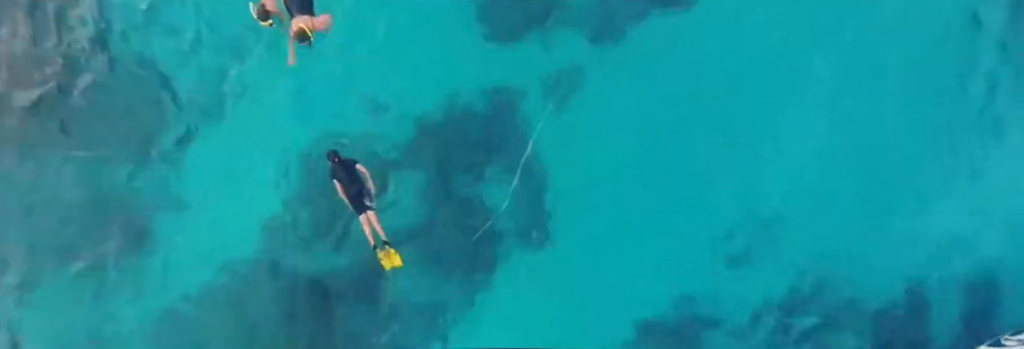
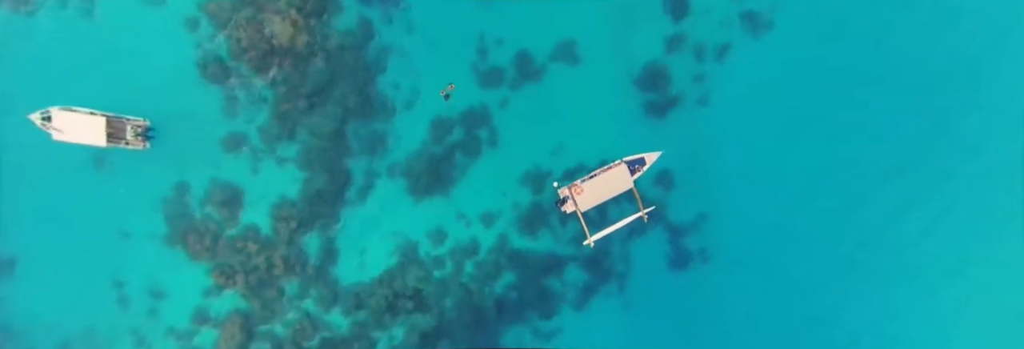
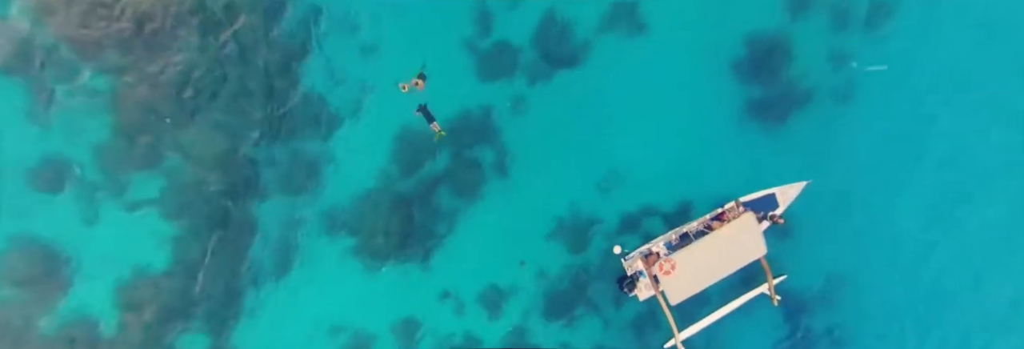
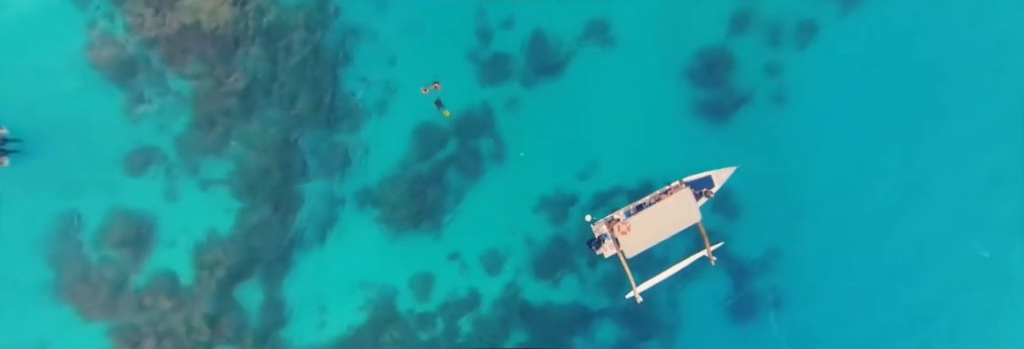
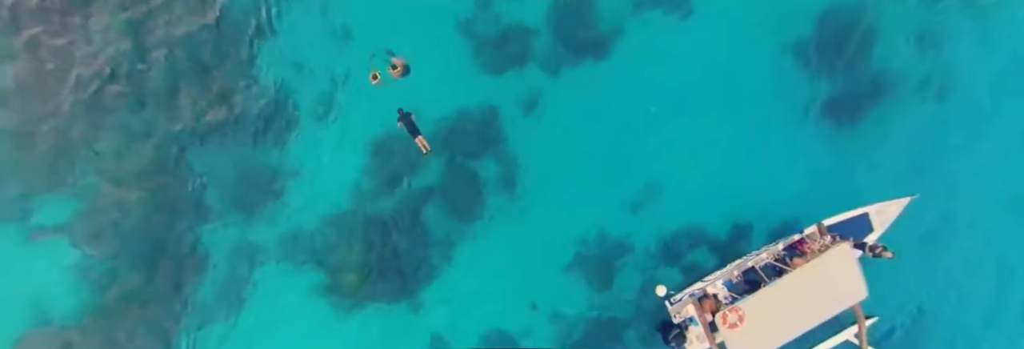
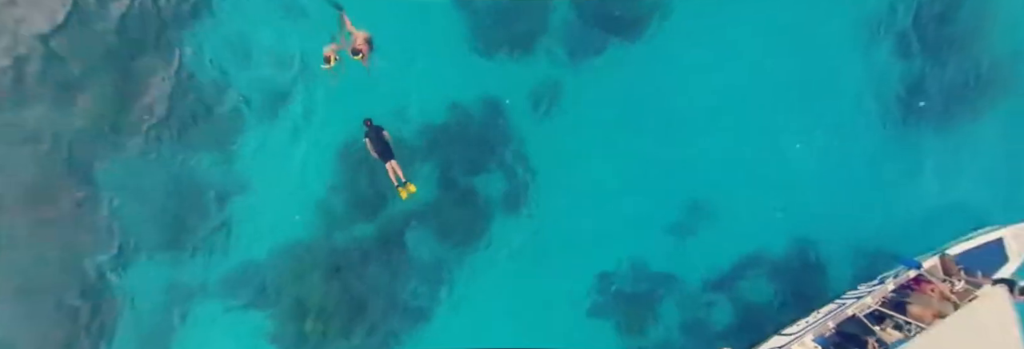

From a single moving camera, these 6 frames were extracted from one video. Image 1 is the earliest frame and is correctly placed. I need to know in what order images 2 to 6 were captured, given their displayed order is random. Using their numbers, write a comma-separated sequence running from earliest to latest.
6, 5, 3, 4, 2
